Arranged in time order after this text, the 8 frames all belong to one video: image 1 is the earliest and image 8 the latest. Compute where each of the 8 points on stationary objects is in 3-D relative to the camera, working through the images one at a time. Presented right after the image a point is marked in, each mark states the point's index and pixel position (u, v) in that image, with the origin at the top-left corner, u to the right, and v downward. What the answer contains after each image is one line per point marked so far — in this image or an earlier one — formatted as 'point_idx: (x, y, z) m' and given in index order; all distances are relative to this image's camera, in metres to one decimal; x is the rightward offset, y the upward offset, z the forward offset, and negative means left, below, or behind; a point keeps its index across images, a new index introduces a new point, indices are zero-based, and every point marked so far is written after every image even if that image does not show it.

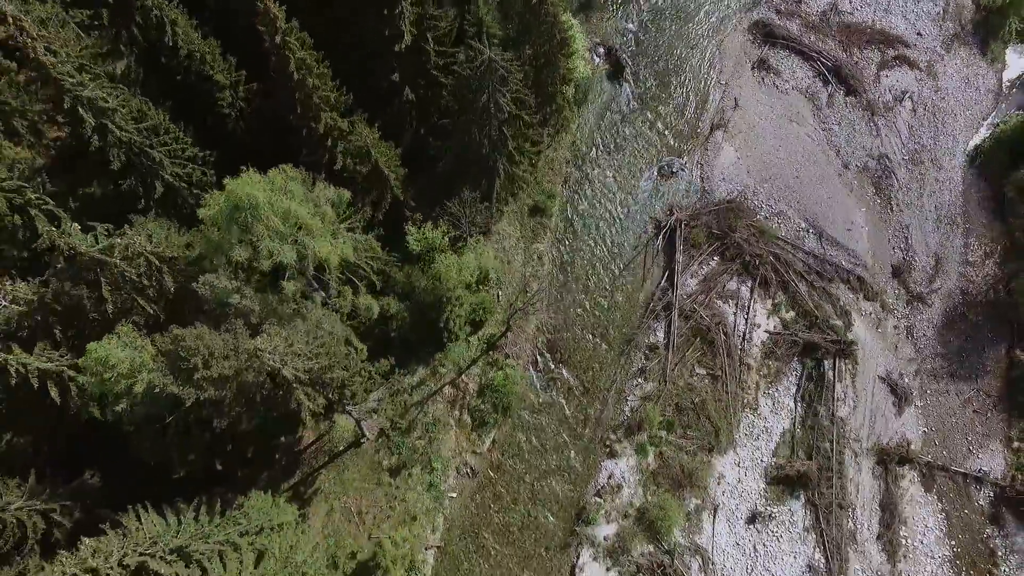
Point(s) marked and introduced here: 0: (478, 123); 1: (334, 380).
0: (-0.8, +3.9, +18.6) m
1: (-3.4, -1.7, +14.7) m
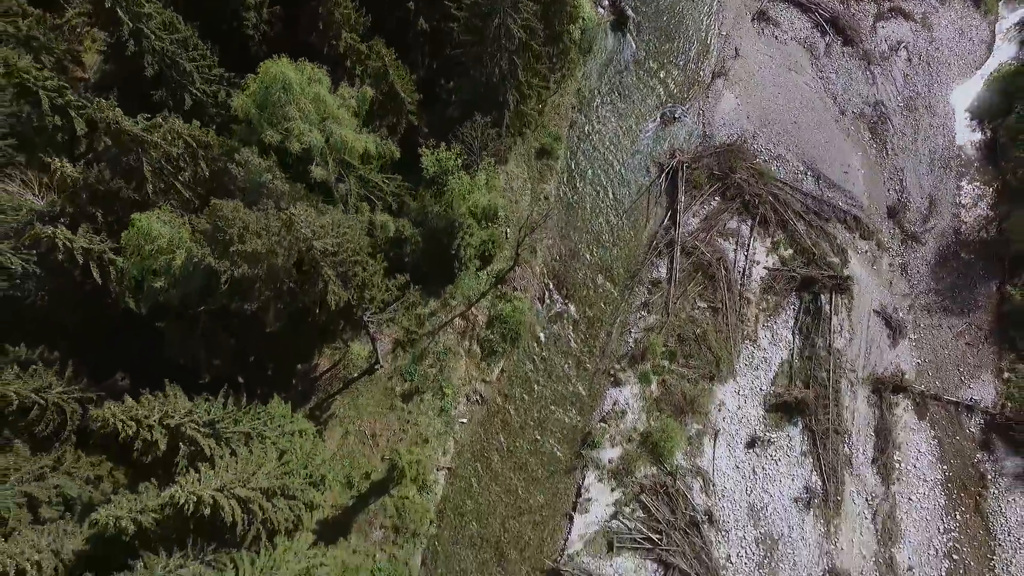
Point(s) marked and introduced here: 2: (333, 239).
0: (-0.6, +5.9, +19.4) m
1: (-3.1, +0.2, +15.6) m
2: (-3.2, +0.9, +14.1) m
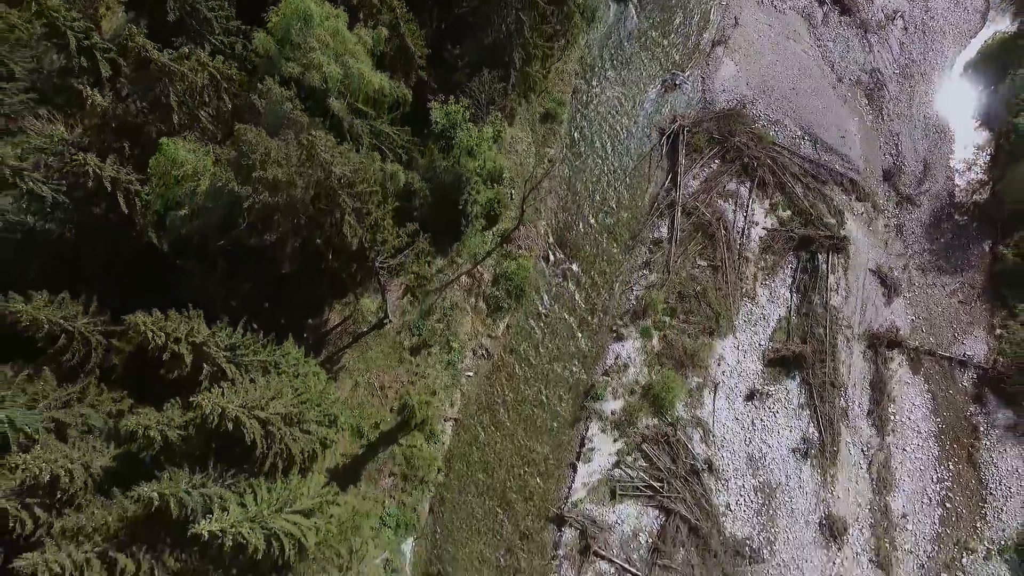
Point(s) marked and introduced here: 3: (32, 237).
0: (-0.4, +7.2, +20.0) m
1: (-3.0, +1.5, +16.2) m
2: (-3.1, +2.2, +14.7) m
3: (-9.4, +1.0, +15.4) m
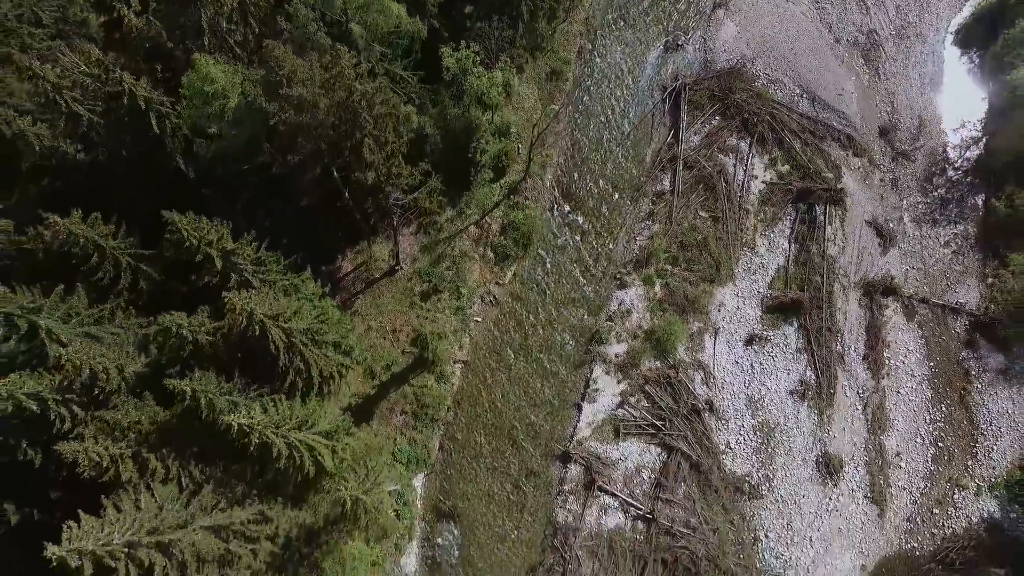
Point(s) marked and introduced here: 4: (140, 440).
0: (-0.2, +8.8, +20.8) m
1: (-2.7, +3.1, +17.0) m
2: (-2.8, +3.8, +15.5) m
3: (-9.1, +2.6, +16.2) m
4: (-7.1, -2.9, +14.9) m
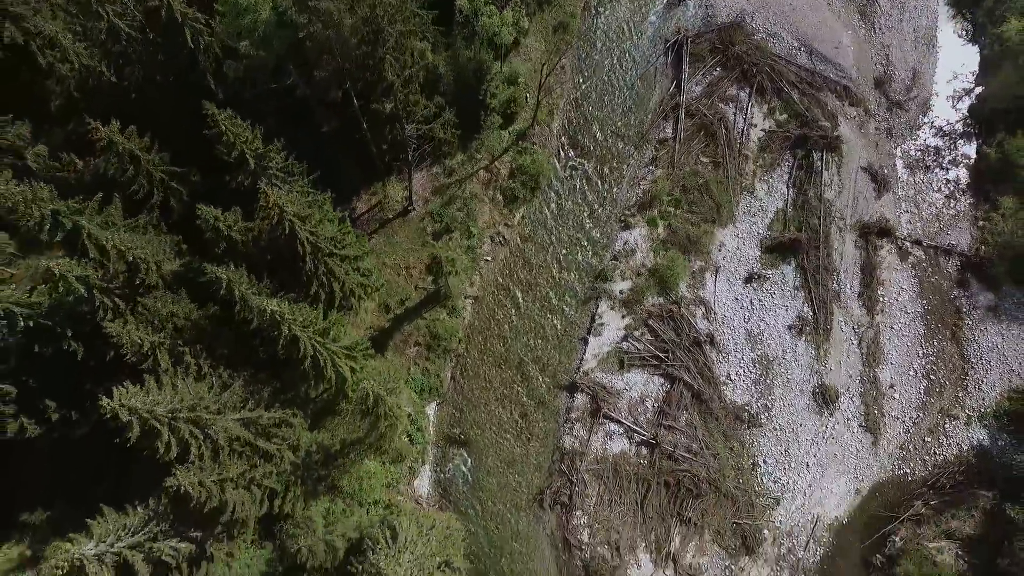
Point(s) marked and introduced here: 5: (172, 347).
0: (+0.1, +10.7, +21.8) m
1: (-2.5, +5.1, +17.9) m
2: (-2.6, +5.7, +16.4) m
3: (-8.9, +4.5, +17.1) m
4: (-6.9, -0.9, +15.9) m
5: (-6.9, -1.2, +15.8) m
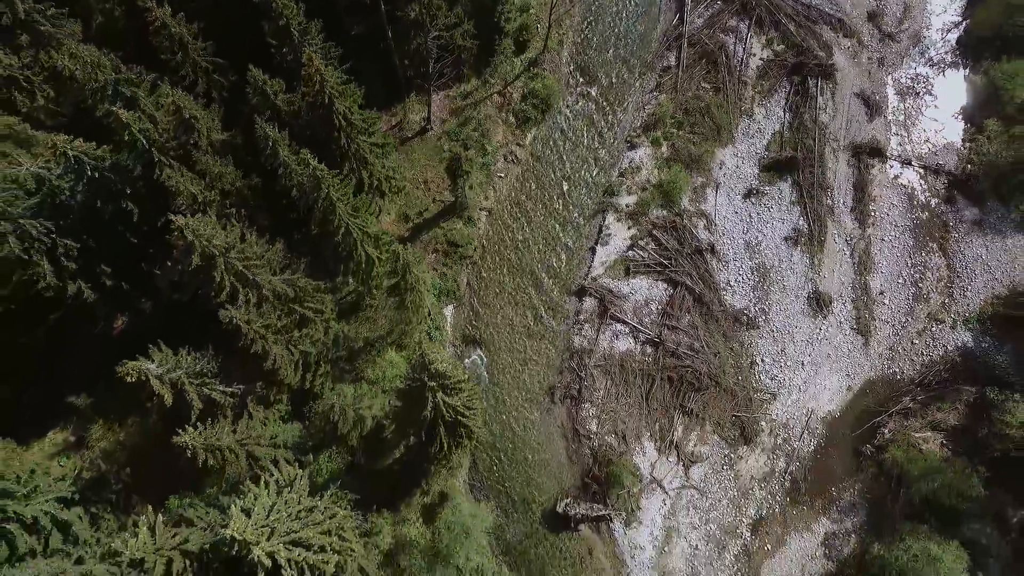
0: (+0.6, +13.6, +23.3) m
1: (-2.0, +8.0, +19.4) m
2: (-2.1, +8.6, +17.9) m
3: (-8.4, +7.4, +18.6) m
4: (-6.5, +2.0, +17.4) m
5: (-6.5, +1.7, +17.3) m
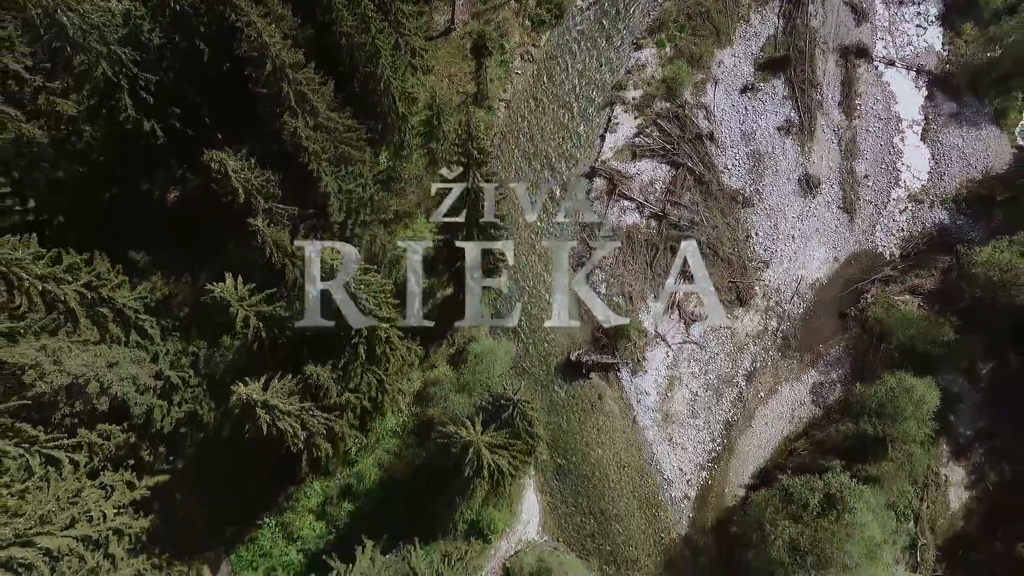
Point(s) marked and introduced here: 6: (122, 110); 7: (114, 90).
0: (+1.2, +17.8, +25.7) m
1: (-1.4, +12.2, +21.8) m
2: (-1.5, +12.8, +20.4) m
3: (-7.8, +11.7, +21.0) m
4: (-5.9, +6.2, +19.8) m
5: (-5.9, +5.9, +19.7) m
6: (-9.9, +4.5, +19.8) m
7: (-9.9, +4.9, +19.4) m
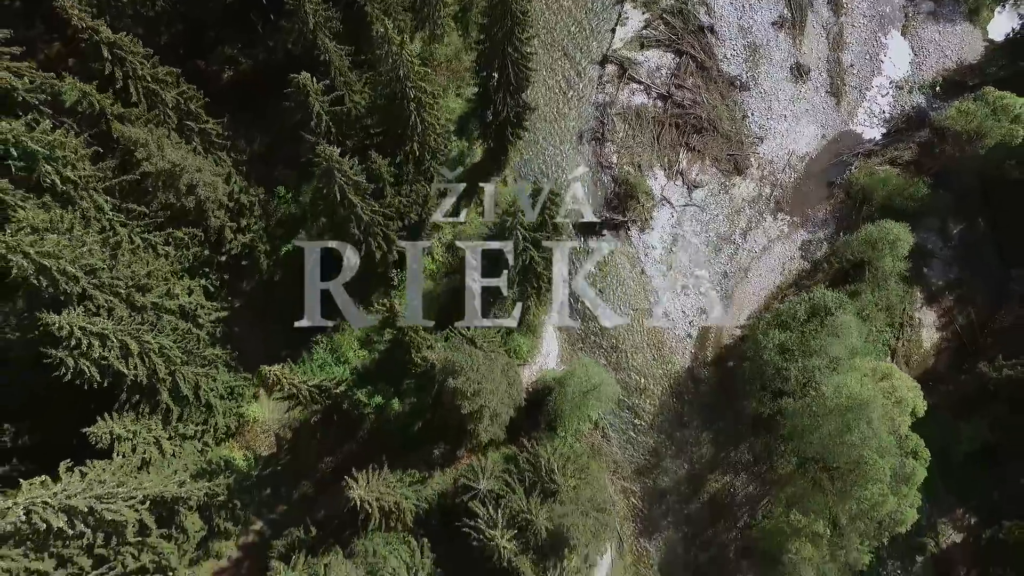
0: (+2.1, +22.7, +28.6) m
1: (-0.6, +17.1, +24.8) m
2: (-0.7, +17.7, +23.3) m
3: (-7.0, +16.6, +24.0) m
4: (-5.0, +11.1, +22.7) m
5: (-5.1, +10.8, +22.6) m
6: (-9.1, +9.4, +22.7) m
7: (-9.1, +9.8, +22.3) m
